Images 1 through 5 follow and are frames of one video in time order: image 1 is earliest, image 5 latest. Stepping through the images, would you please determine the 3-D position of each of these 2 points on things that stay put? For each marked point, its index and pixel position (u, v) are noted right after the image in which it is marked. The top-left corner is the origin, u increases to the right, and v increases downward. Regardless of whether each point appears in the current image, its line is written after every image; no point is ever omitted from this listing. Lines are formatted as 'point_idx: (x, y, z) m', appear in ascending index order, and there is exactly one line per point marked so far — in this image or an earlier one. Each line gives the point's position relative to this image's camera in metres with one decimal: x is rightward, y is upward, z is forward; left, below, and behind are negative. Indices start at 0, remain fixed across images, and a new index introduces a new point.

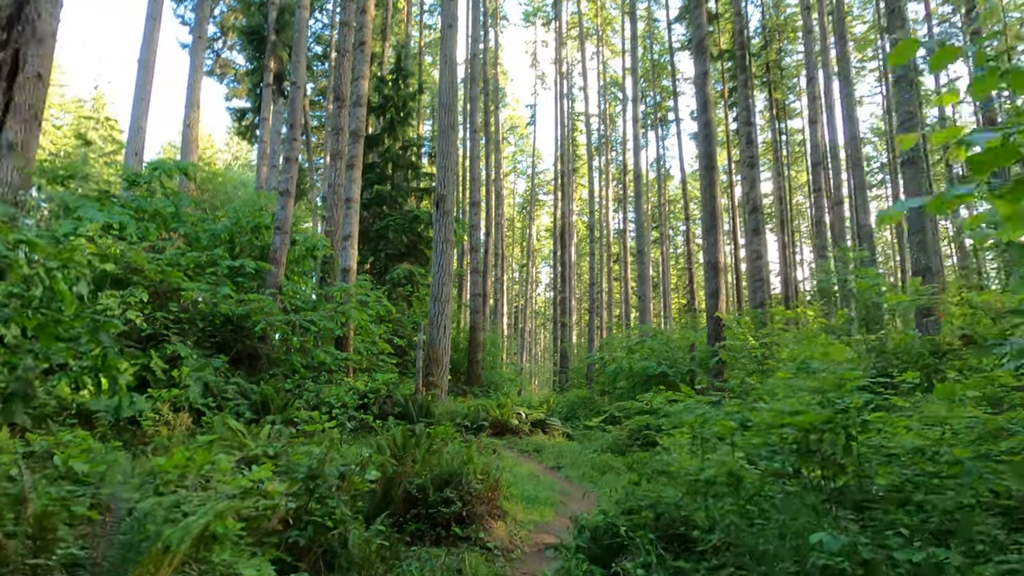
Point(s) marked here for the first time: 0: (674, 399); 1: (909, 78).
0: (+2.8, -1.9, +11.2) m
1: (+6.9, +3.6, +11.2) m
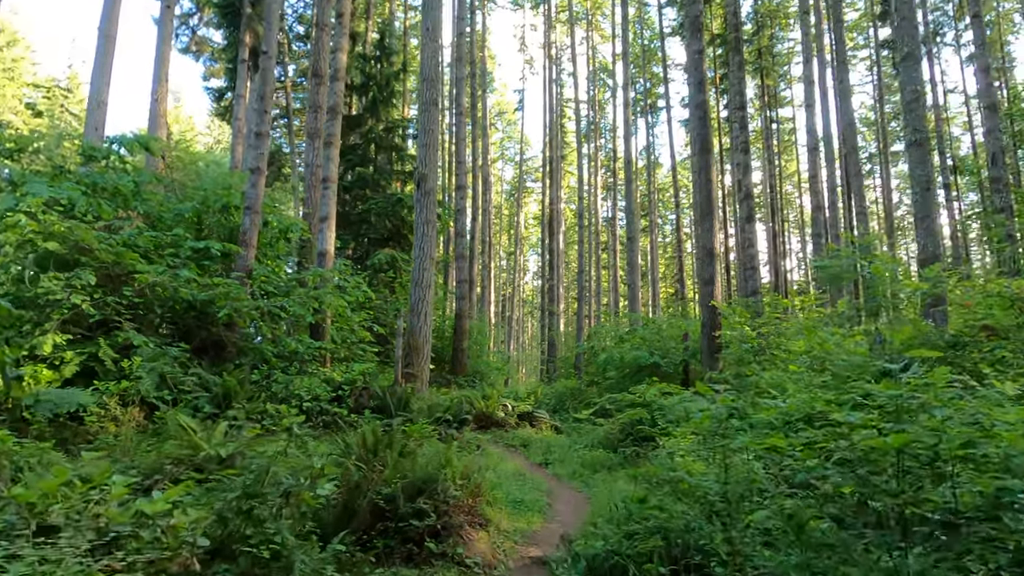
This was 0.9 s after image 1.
0: (+2.6, -1.7, +10.6) m
1: (+6.6, +3.8, +10.6) m
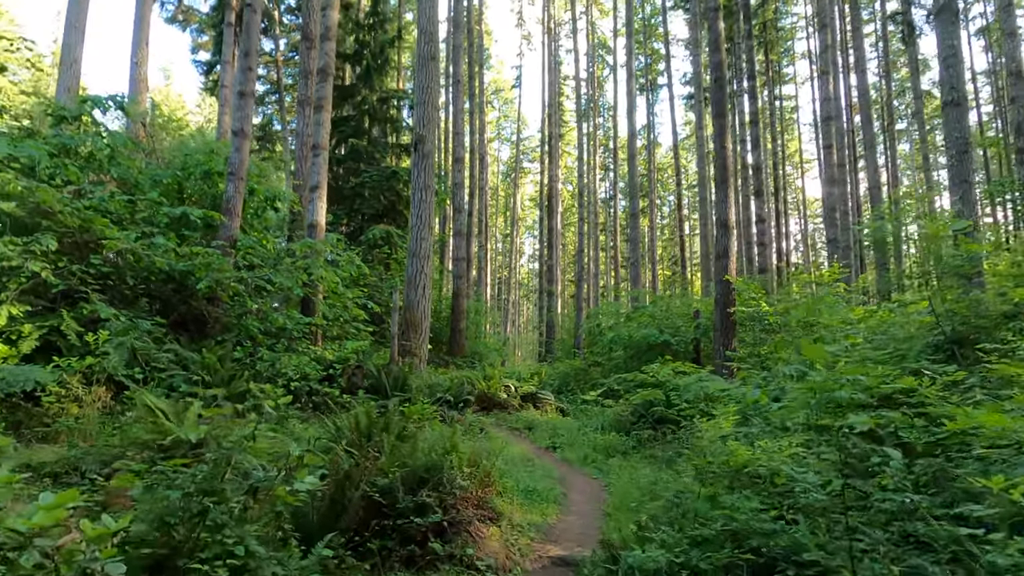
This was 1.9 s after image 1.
0: (+2.6, -1.3, +10.0) m
1: (+6.7, +4.3, +9.8) m
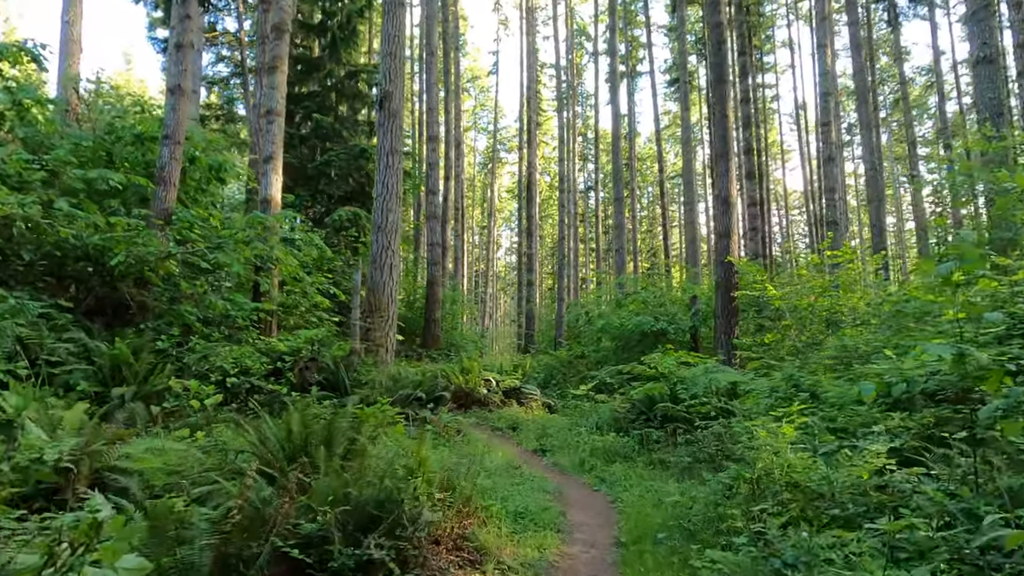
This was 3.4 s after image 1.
0: (+2.4, -1.0, +8.8) m
1: (+6.4, +4.6, +8.8) m
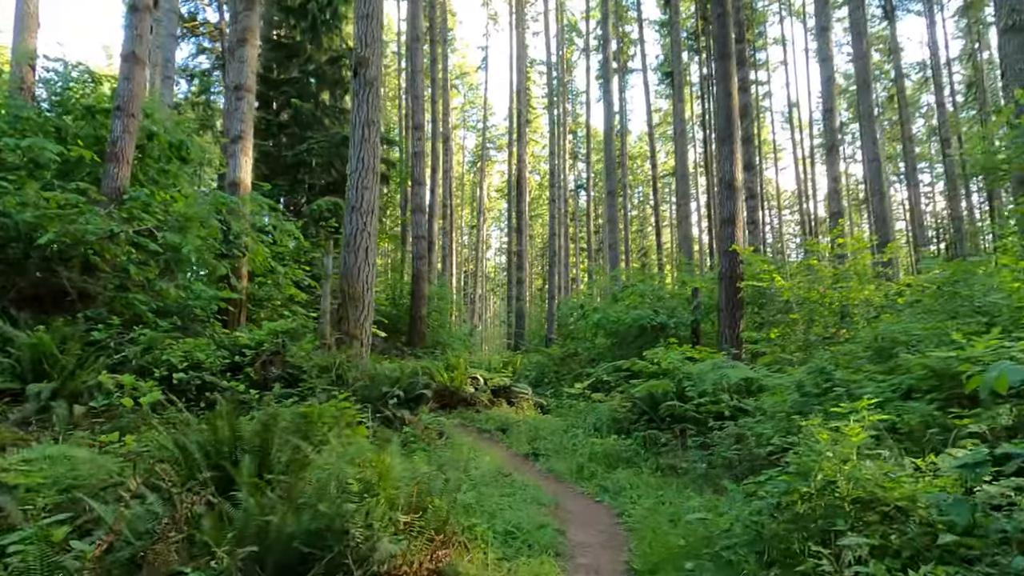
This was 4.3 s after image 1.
0: (+2.3, -0.8, +8.1) m
1: (+6.3, +4.7, +8.1) m
